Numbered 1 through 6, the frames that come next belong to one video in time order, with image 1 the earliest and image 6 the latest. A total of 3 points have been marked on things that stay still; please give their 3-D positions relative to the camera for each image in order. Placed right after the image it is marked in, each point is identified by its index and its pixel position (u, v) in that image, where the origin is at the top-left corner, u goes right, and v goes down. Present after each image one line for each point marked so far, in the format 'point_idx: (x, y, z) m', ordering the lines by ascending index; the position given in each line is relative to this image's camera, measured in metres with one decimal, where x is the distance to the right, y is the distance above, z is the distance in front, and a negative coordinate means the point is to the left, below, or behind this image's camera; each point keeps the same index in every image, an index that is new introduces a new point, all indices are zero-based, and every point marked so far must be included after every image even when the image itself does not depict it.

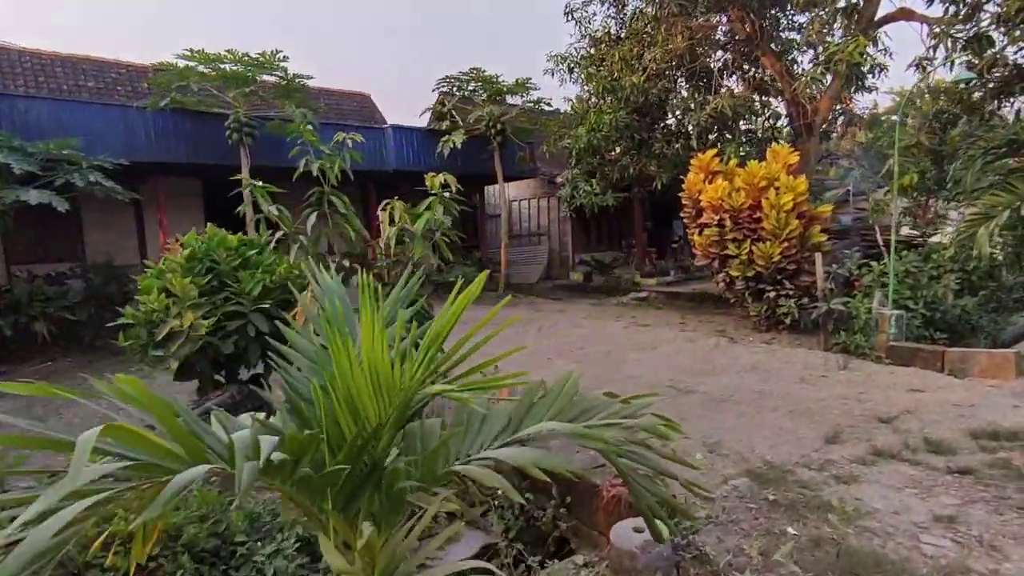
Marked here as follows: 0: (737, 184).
0: (+2.6, +1.2, +6.4) m
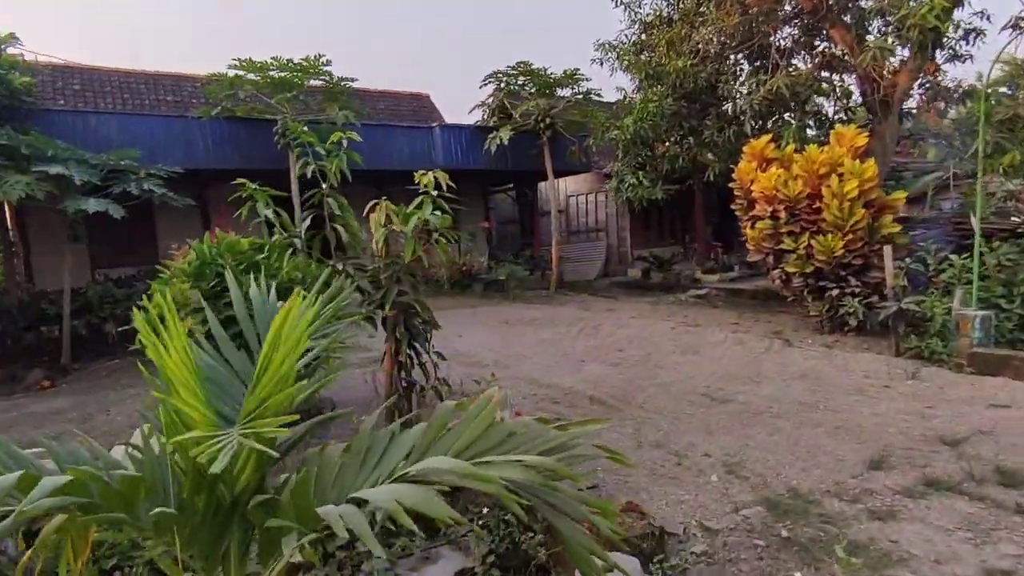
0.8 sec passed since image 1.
0: (+3.0, +1.2, +5.9) m
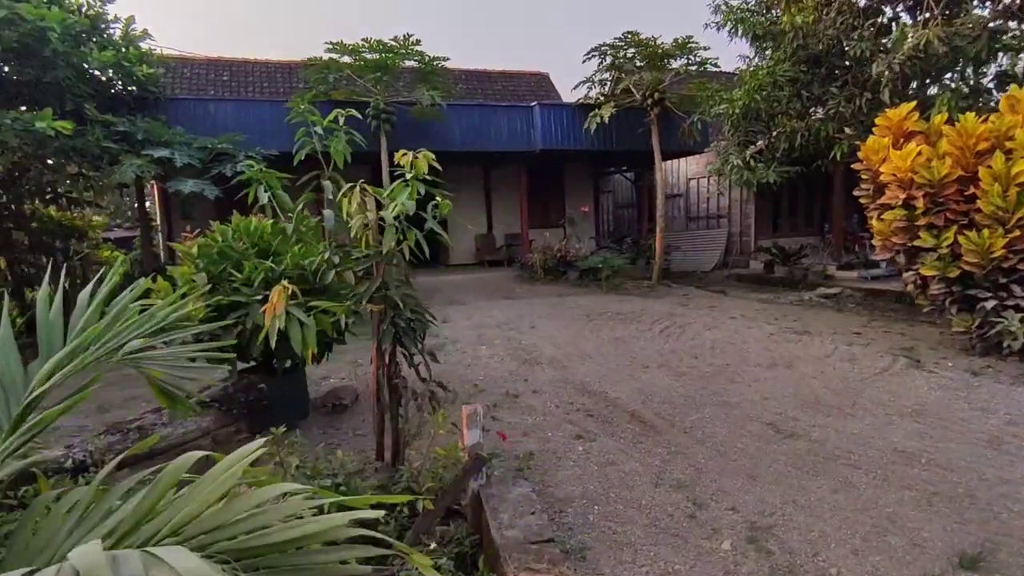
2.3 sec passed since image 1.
0: (+3.5, +1.1, +4.6) m
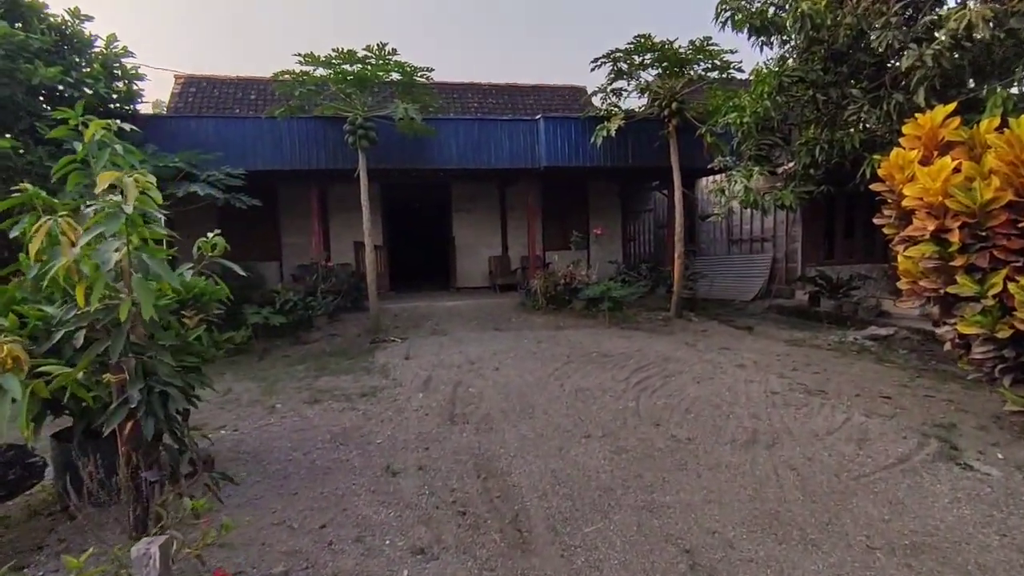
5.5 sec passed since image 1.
0: (+2.9, +0.8, +3.4) m
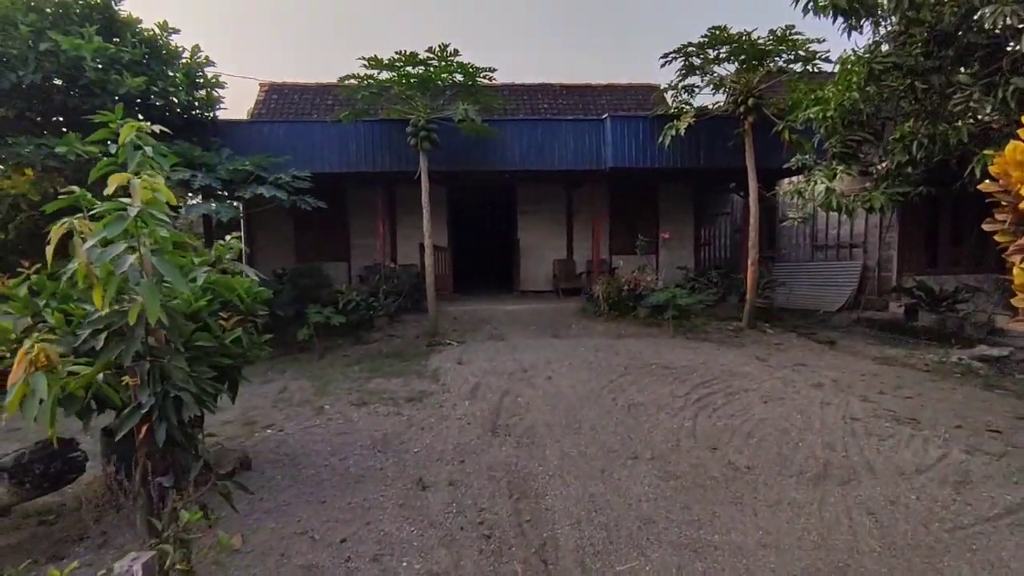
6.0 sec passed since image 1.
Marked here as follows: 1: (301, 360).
0: (+3.1, +0.7, +2.8) m
1: (-2.6, -0.9, +6.9) m
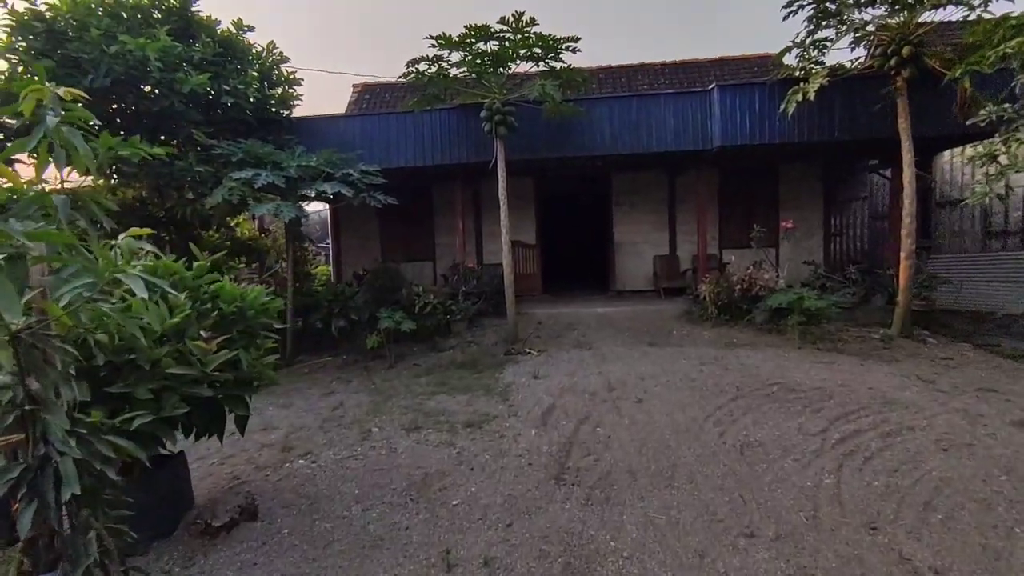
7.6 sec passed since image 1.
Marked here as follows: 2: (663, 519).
0: (+3.2, +0.6, +1.3) m
1: (-1.6, -0.9, +6.4) m
2: (+0.7, -1.1, +2.7) m
